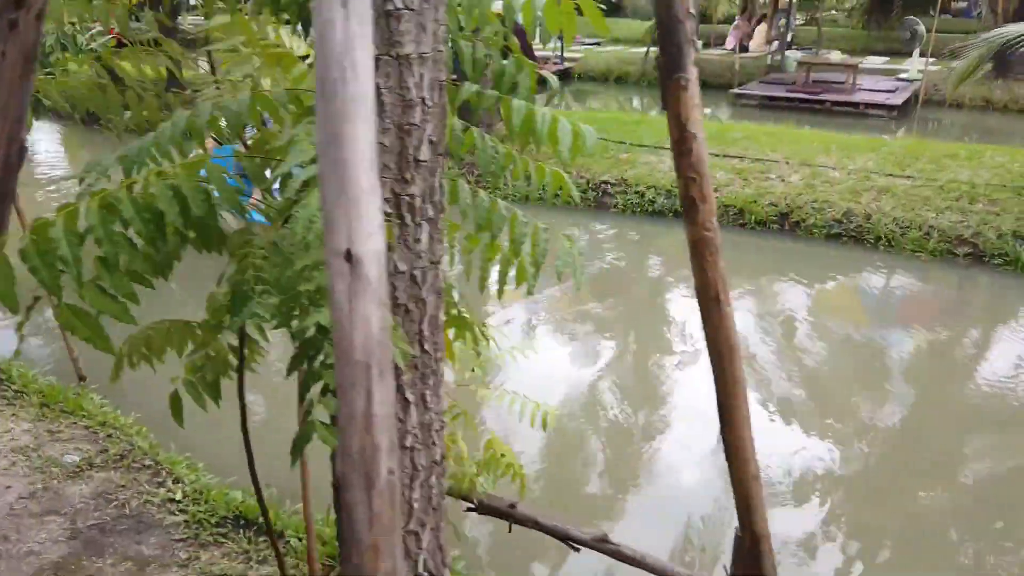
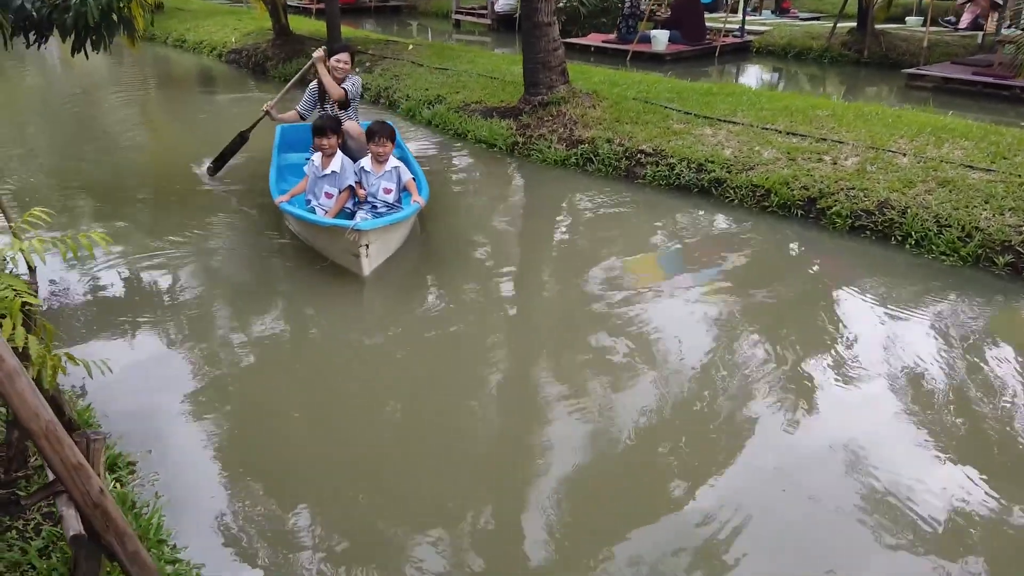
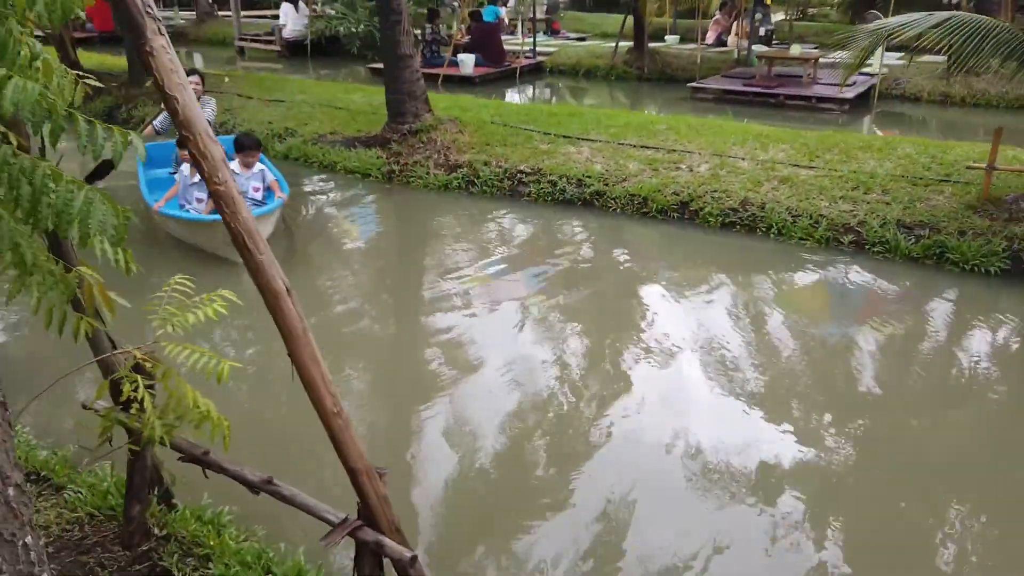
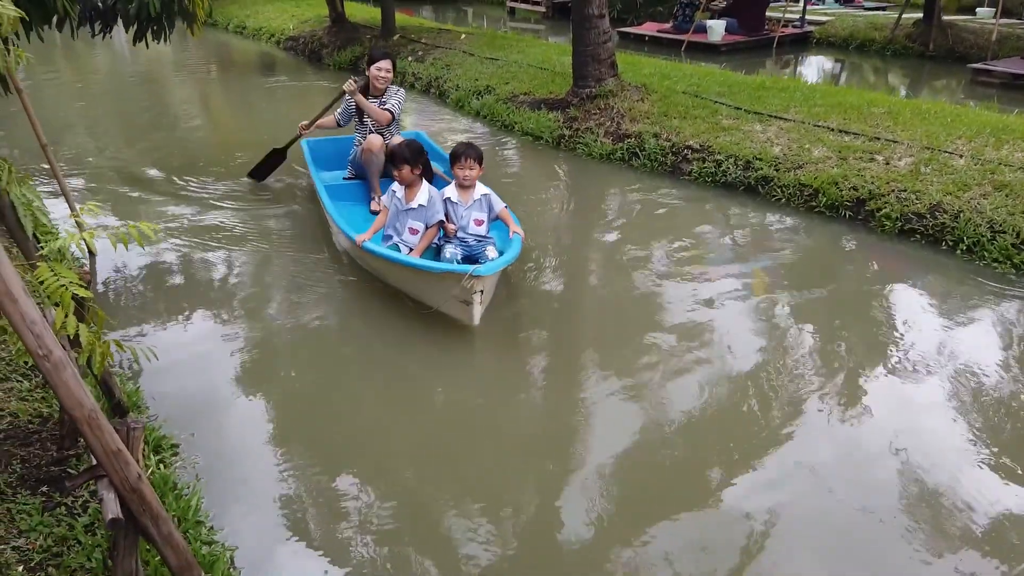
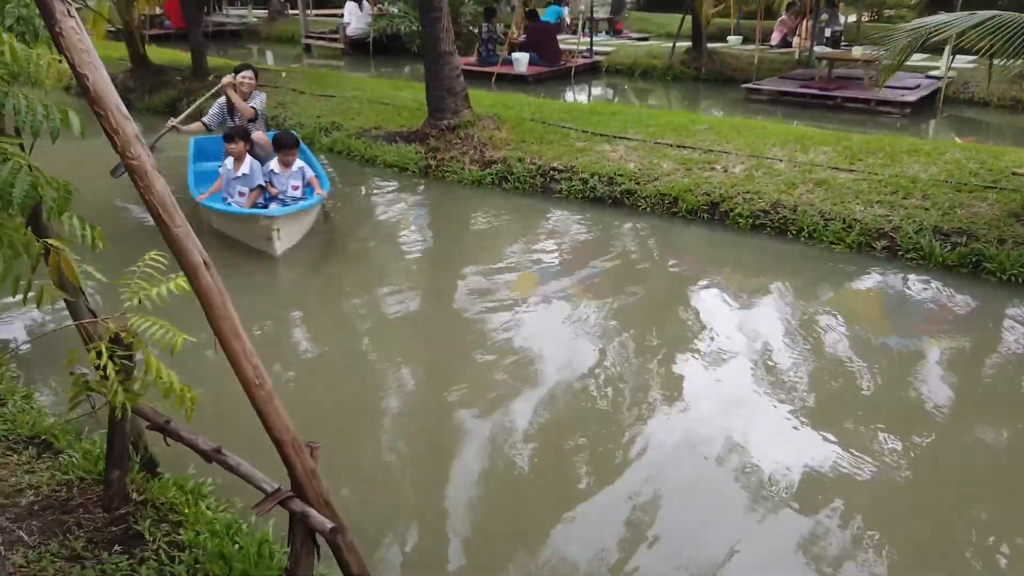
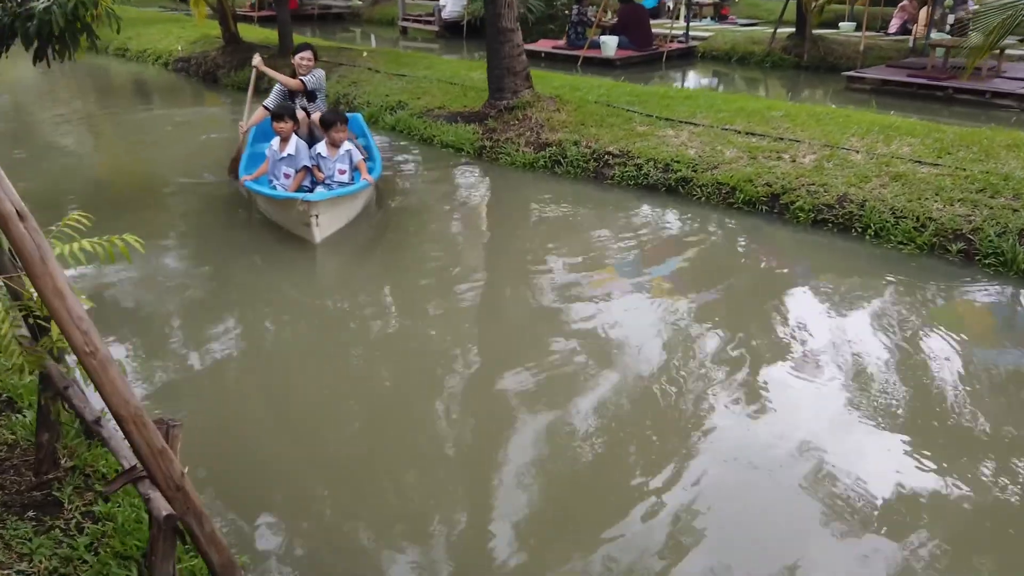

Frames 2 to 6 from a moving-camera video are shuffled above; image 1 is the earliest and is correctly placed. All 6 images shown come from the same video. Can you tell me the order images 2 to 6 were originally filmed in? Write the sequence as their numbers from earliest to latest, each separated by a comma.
3, 5, 6, 2, 4
